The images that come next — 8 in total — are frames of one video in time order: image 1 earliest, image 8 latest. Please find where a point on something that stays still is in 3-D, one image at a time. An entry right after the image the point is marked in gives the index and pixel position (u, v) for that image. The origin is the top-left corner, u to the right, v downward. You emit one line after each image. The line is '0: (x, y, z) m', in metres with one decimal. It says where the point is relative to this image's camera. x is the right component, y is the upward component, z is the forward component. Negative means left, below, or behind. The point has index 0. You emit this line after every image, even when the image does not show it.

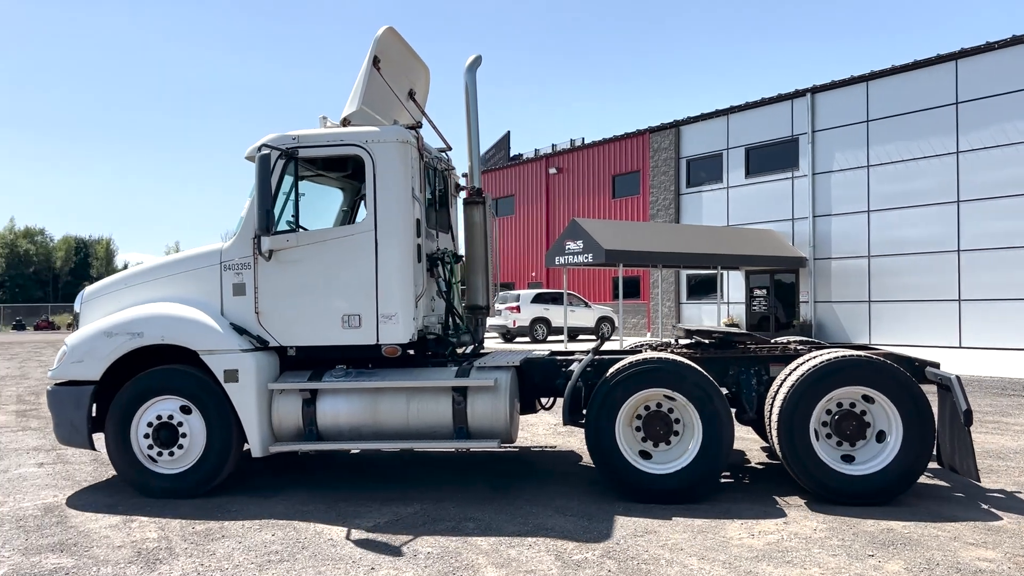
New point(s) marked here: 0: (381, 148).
0: (-1.1, +1.2, +6.0) m
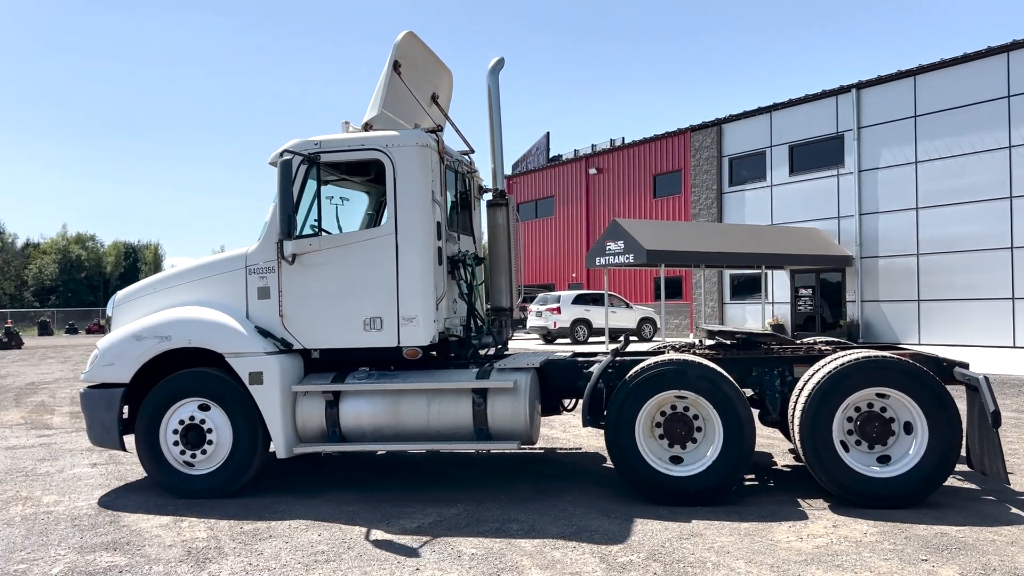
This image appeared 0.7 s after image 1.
0: (-0.9, +1.2, +6.0) m
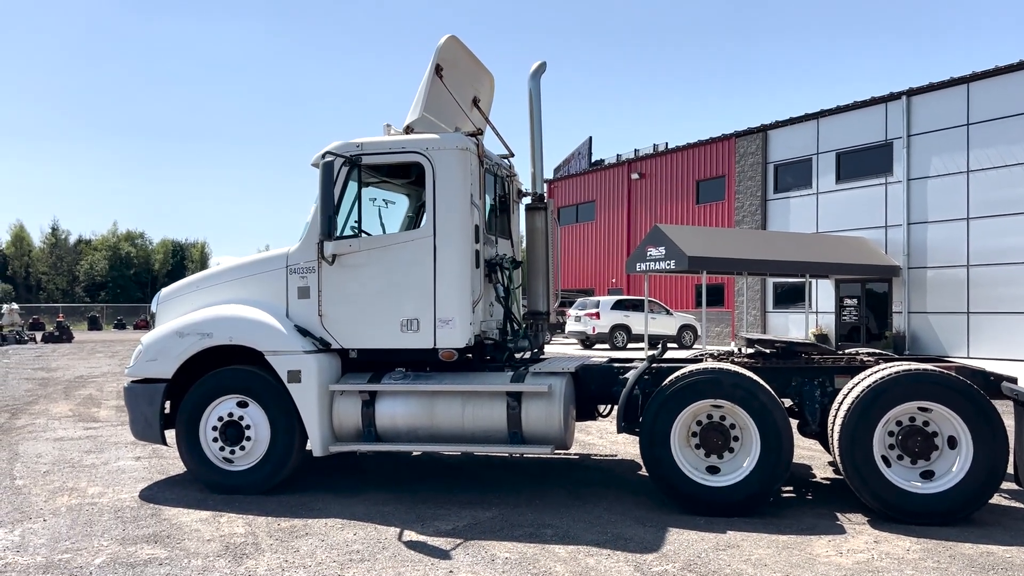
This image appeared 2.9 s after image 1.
0: (-0.6, +1.1, +6.0) m
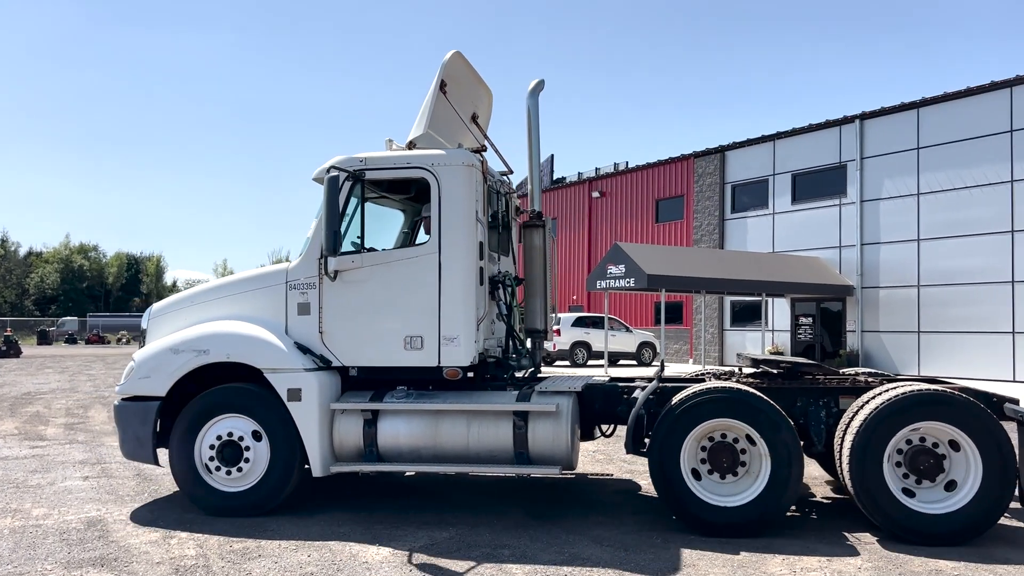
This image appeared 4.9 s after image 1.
0: (-0.5, +1.0, +6.0) m
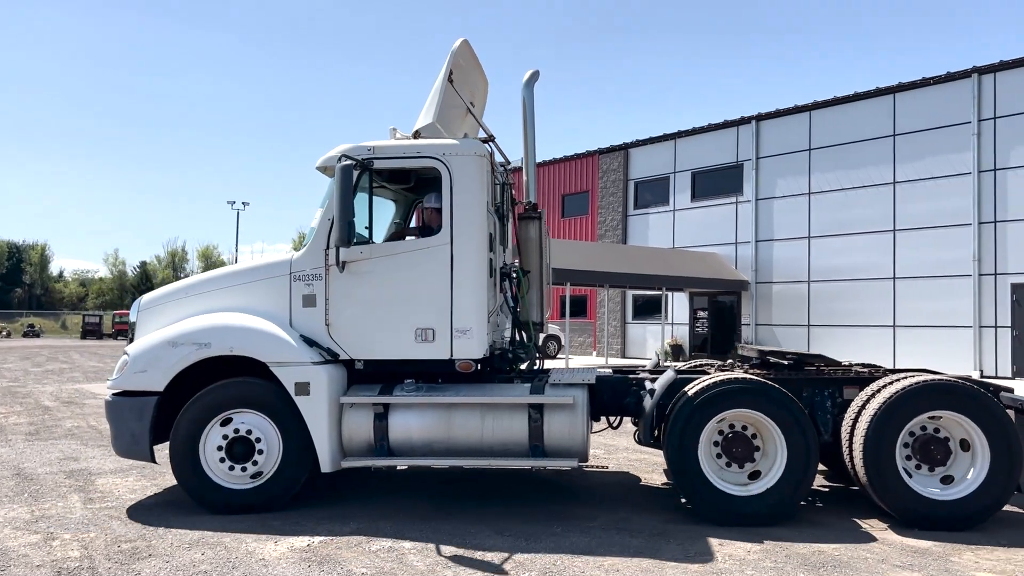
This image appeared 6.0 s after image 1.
0: (-0.4, +1.1, +5.9) m
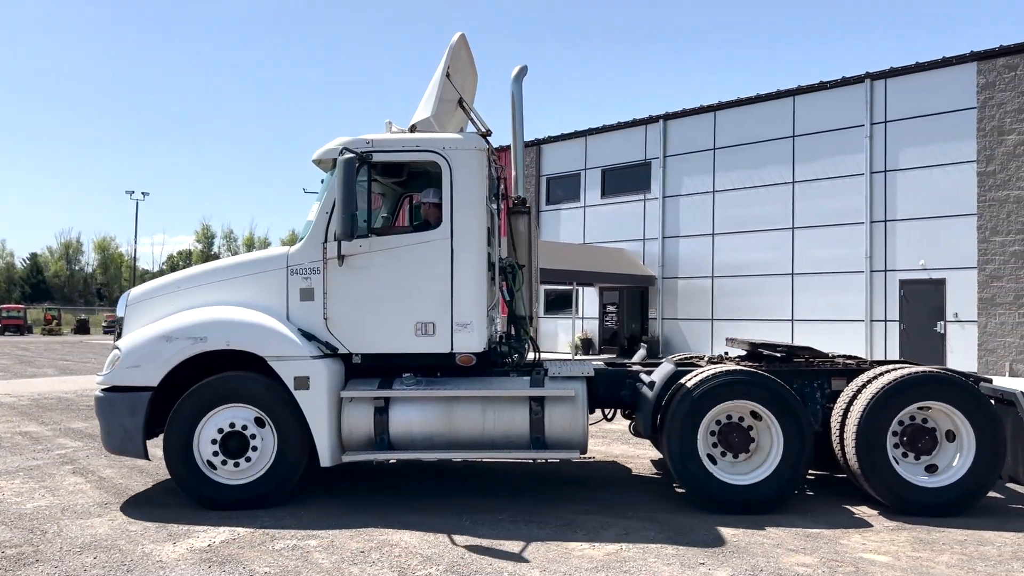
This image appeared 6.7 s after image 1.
0: (-0.4, +1.1, +5.9) m
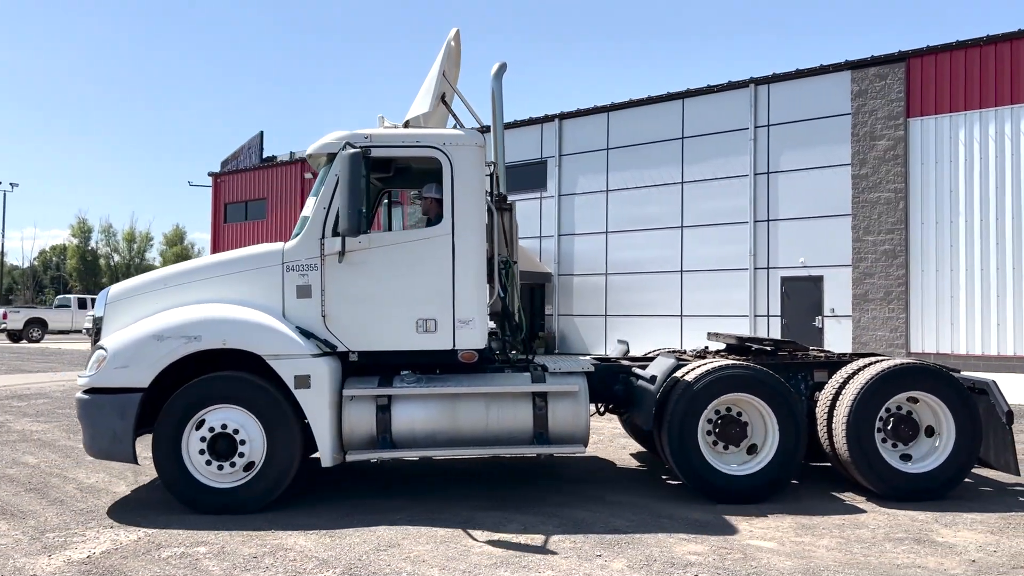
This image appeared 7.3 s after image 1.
0: (-0.4, +1.1, +5.9) m
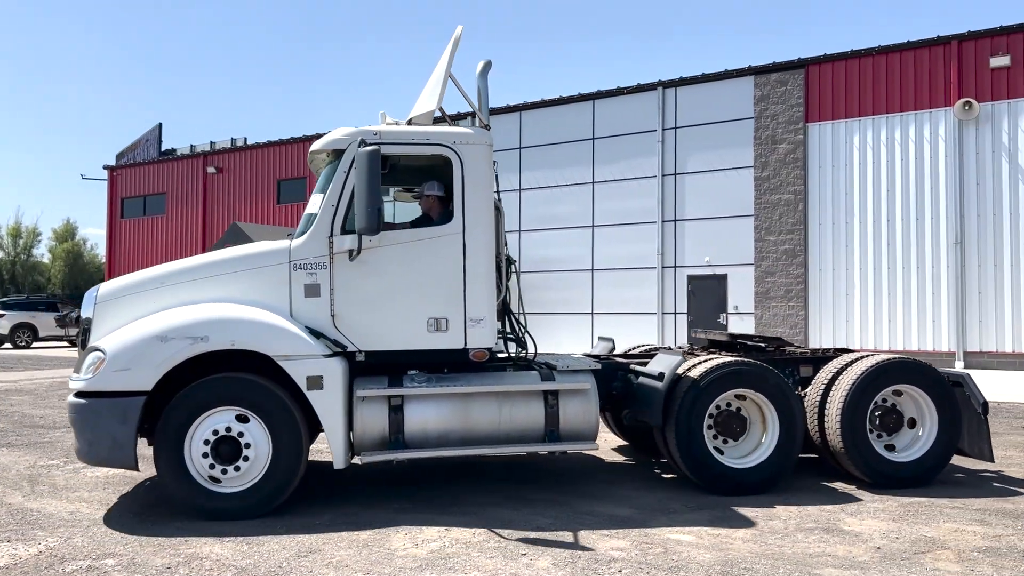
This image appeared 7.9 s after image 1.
0: (-0.4, +1.1, +5.9) m
